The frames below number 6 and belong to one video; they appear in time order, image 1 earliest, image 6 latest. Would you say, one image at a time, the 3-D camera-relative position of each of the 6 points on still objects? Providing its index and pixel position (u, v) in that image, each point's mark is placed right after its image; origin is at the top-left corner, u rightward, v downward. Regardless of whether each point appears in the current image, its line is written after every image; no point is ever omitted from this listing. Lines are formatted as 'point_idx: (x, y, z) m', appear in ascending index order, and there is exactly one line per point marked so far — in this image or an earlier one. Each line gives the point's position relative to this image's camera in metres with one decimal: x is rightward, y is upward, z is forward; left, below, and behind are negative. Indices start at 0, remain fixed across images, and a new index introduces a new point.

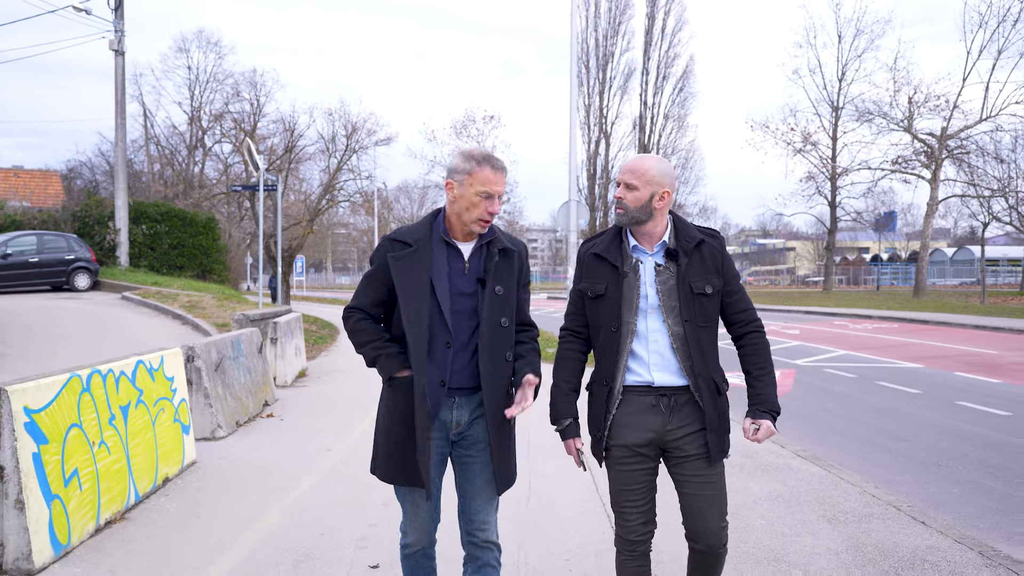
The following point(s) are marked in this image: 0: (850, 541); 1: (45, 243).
0: (+1.9, -1.4, +4.3) m
1: (-11.7, +1.1, +19.3) m
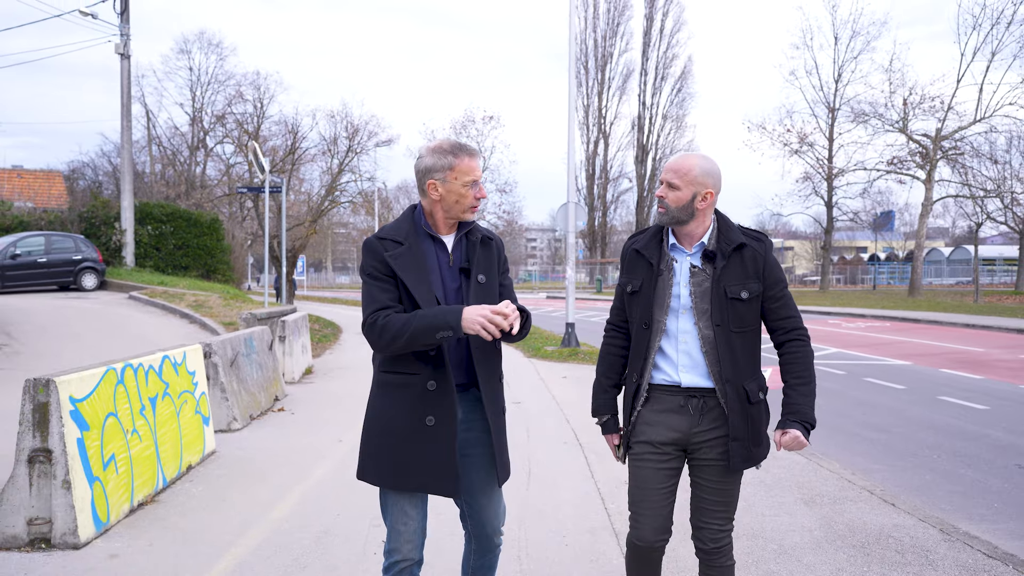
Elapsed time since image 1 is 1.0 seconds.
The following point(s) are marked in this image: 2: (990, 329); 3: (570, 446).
0: (+1.9, -1.4, +4.6) m
1: (-11.7, +1.1, +19.7) m
2: (+12.1, -1.0, +19.6) m
3: (+0.5, -1.4, +6.9) m
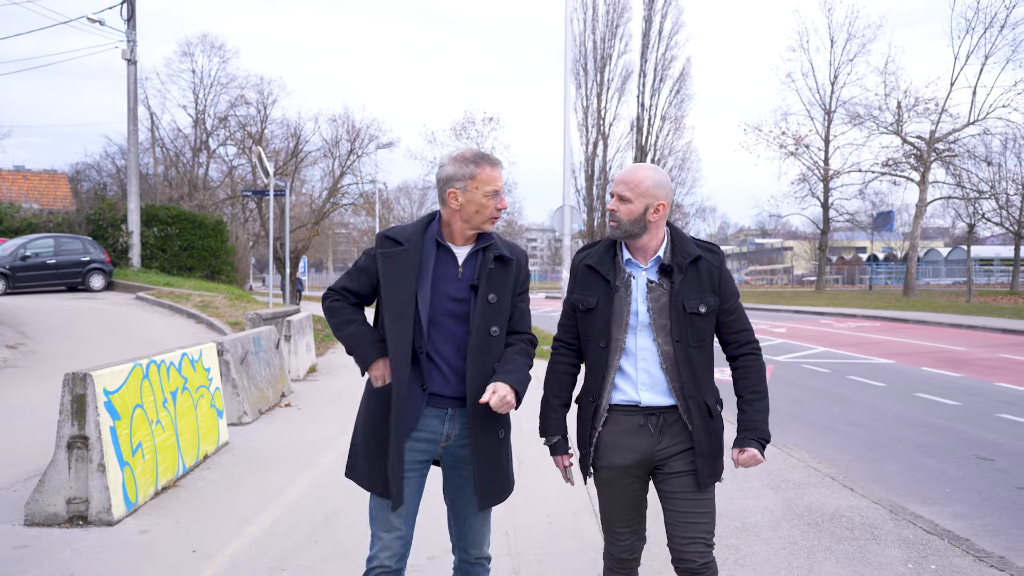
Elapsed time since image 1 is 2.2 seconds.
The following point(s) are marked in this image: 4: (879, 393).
0: (+1.8, -1.4, +5.1) m
1: (-11.7, +1.1, +20.1) m
2: (+12.0, -1.0, +20.1) m
3: (+0.4, -1.4, +7.4) m
4: (+5.0, -1.4, +10.5) m
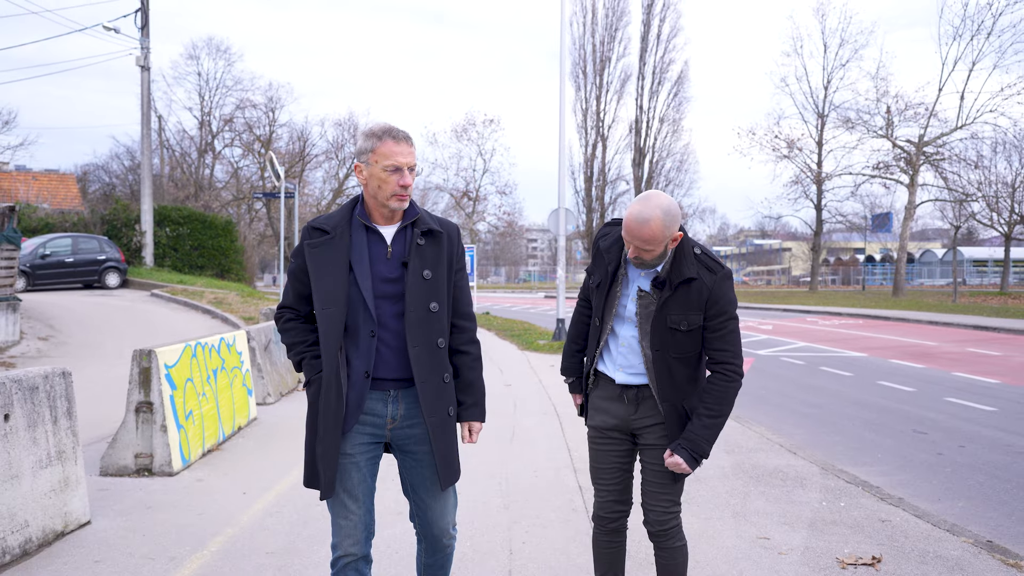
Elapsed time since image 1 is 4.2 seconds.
0: (+1.7, -1.3, +6.0) m
1: (-11.8, +1.2, +21.1) m
2: (+12.0, -1.0, +21.0) m
3: (+0.4, -1.4, +8.3) m
4: (+4.9, -1.4, +11.4) m
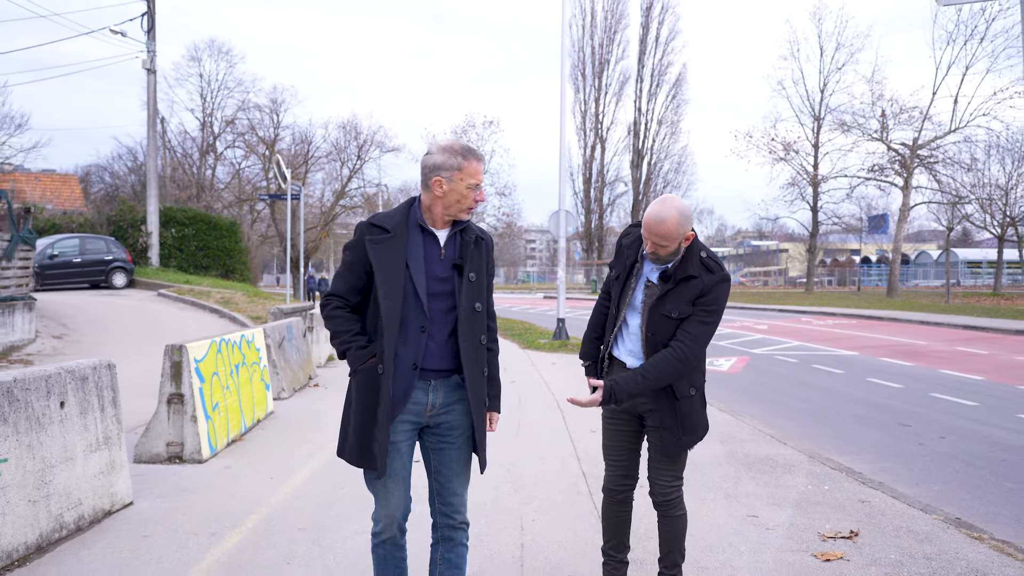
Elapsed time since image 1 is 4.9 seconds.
0: (+1.8, -1.3, +6.4) m
1: (-11.8, +1.2, +21.4) m
2: (+12.0, -1.1, +21.4) m
3: (+0.4, -1.4, +8.7) m
4: (+4.9, -1.4, +11.8) m
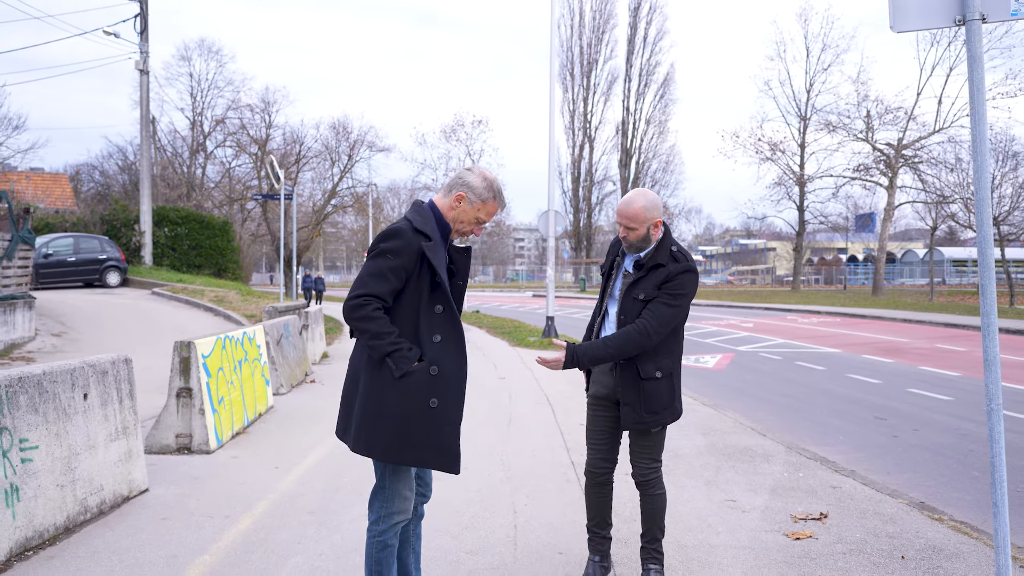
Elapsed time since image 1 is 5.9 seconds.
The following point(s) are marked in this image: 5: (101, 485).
0: (+1.7, -1.3, +6.8) m
1: (-12.0, +1.2, +21.6) m
2: (+11.7, -1.0, +21.9) m
3: (+0.3, -1.4, +9.0) m
4: (+4.8, -1.4, +12.2) m
5: (-2.4, -1.2, +4.6) m
